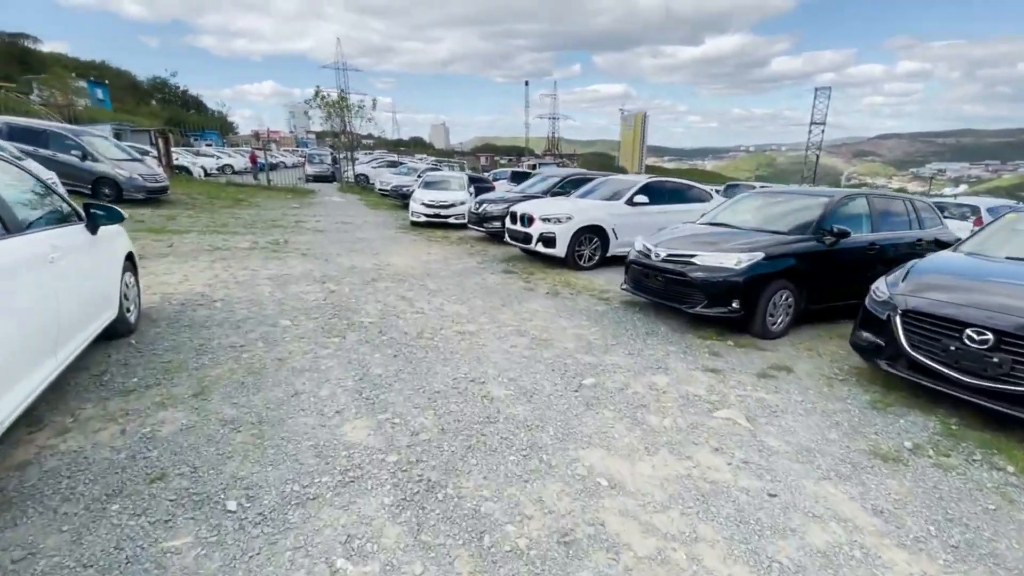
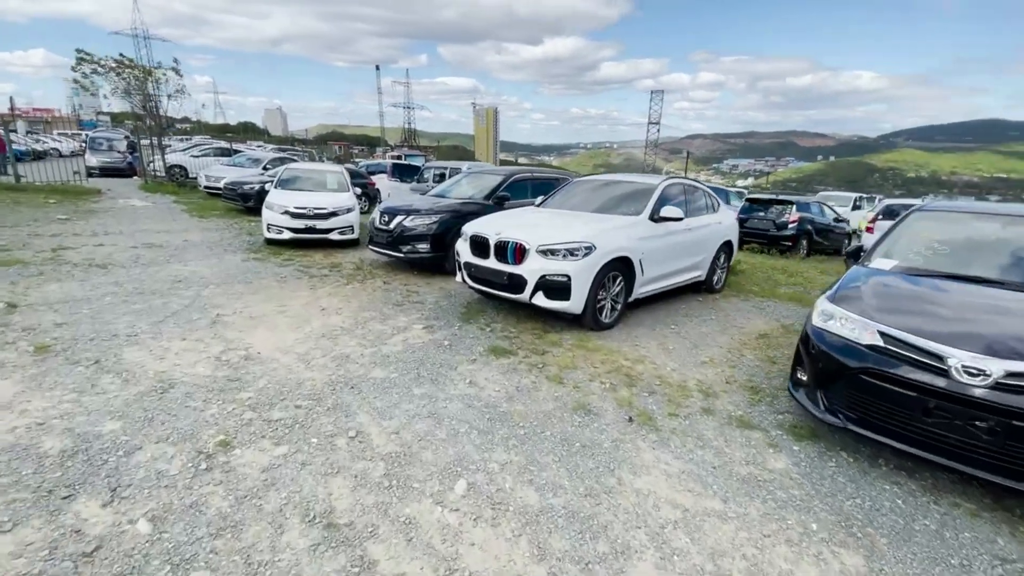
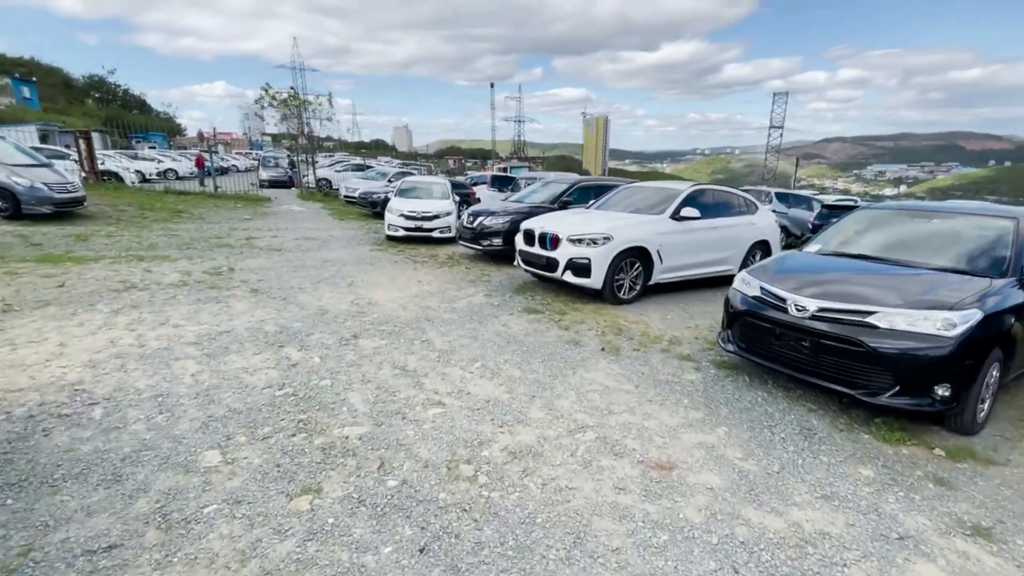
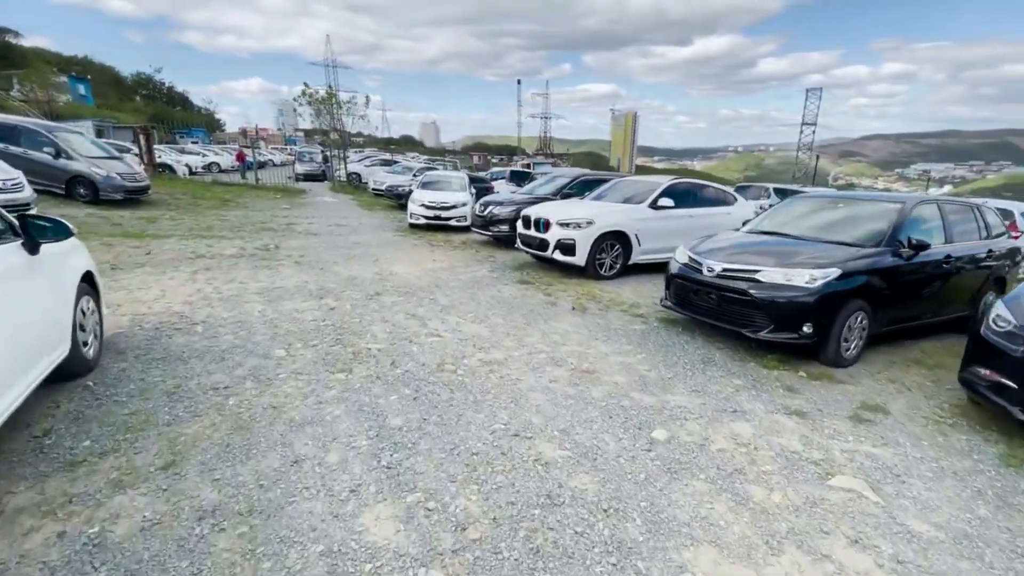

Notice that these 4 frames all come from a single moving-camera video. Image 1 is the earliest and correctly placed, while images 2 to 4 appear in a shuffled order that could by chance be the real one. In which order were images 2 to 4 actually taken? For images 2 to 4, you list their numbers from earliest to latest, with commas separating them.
4, 3, 2
